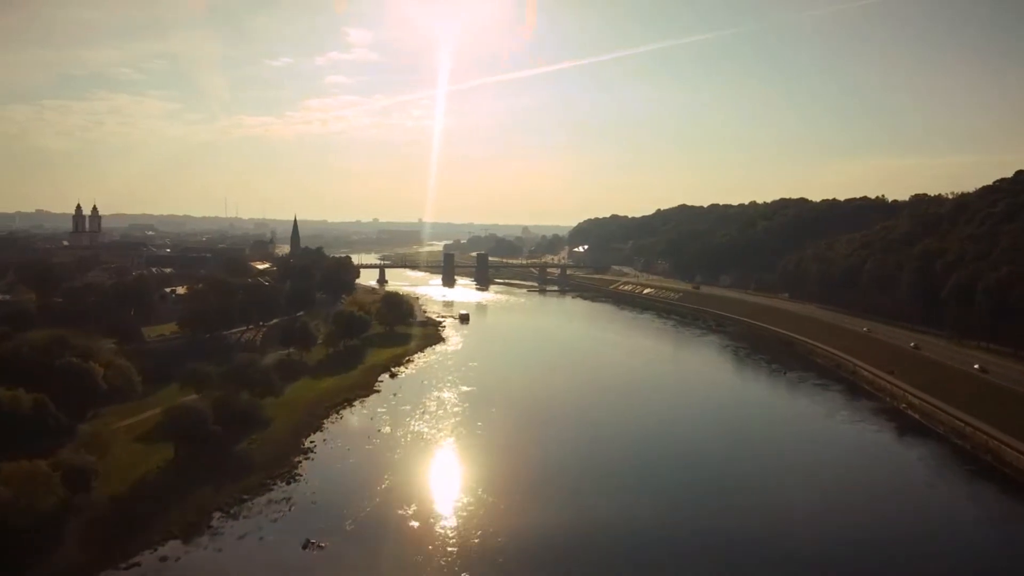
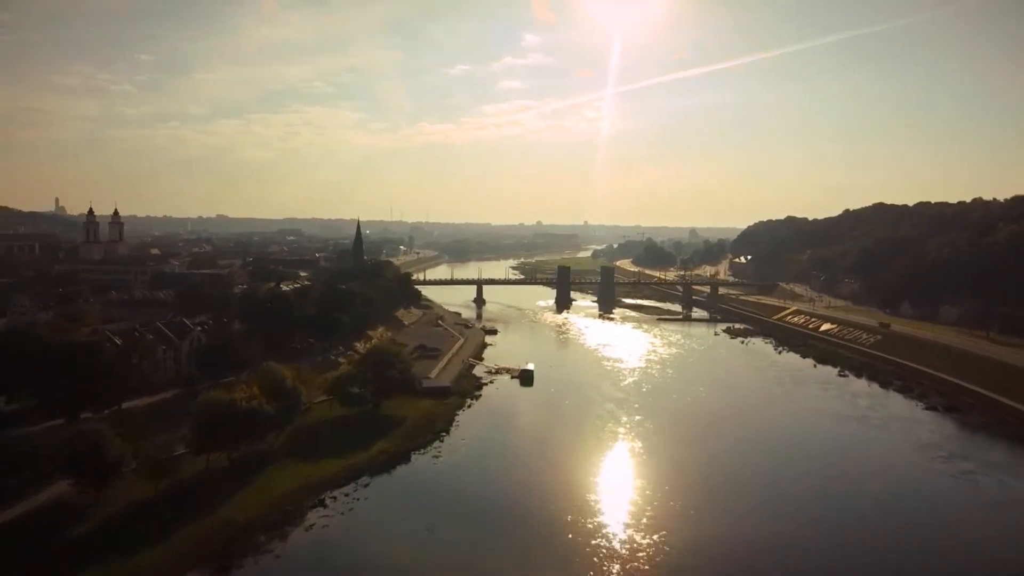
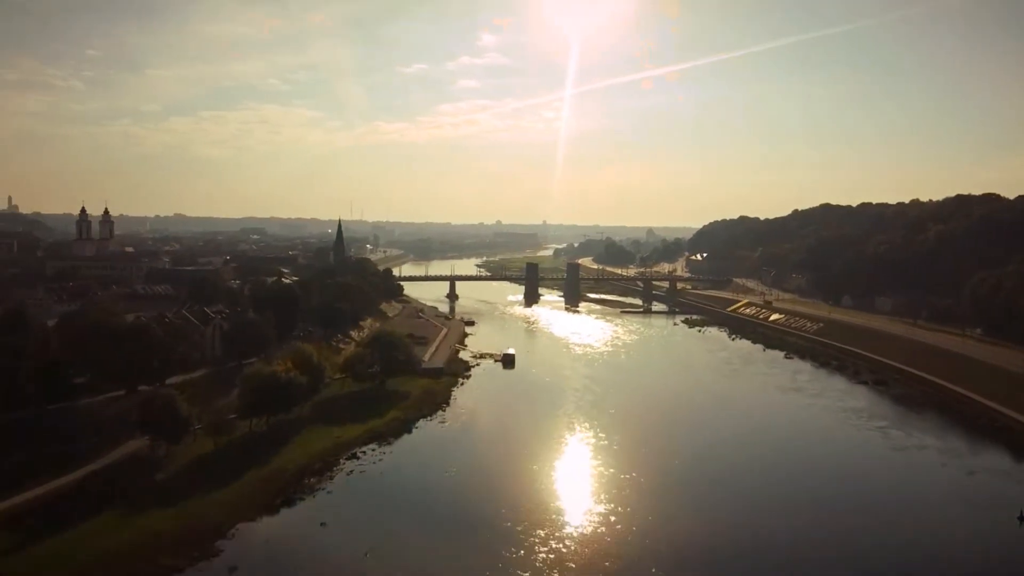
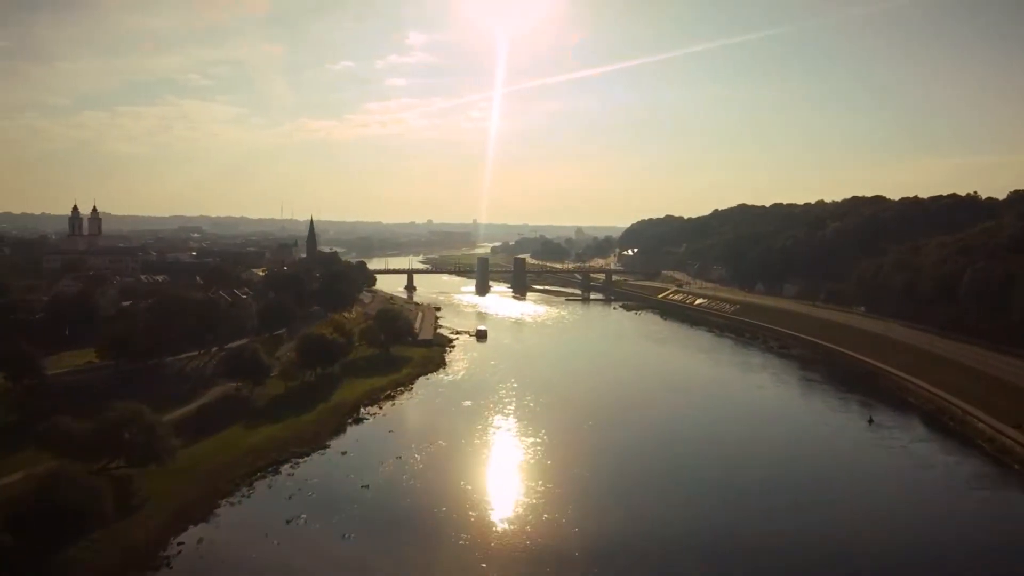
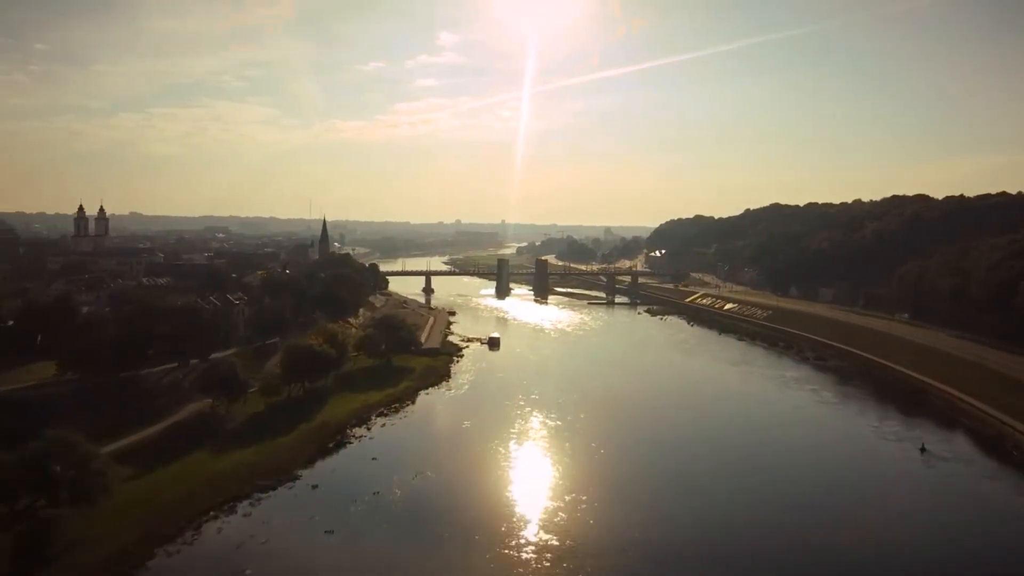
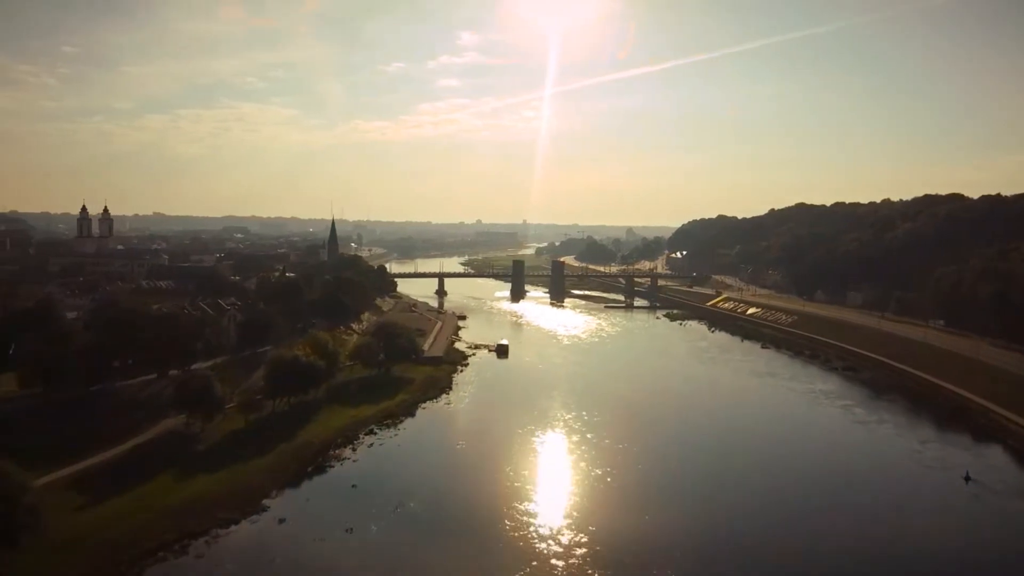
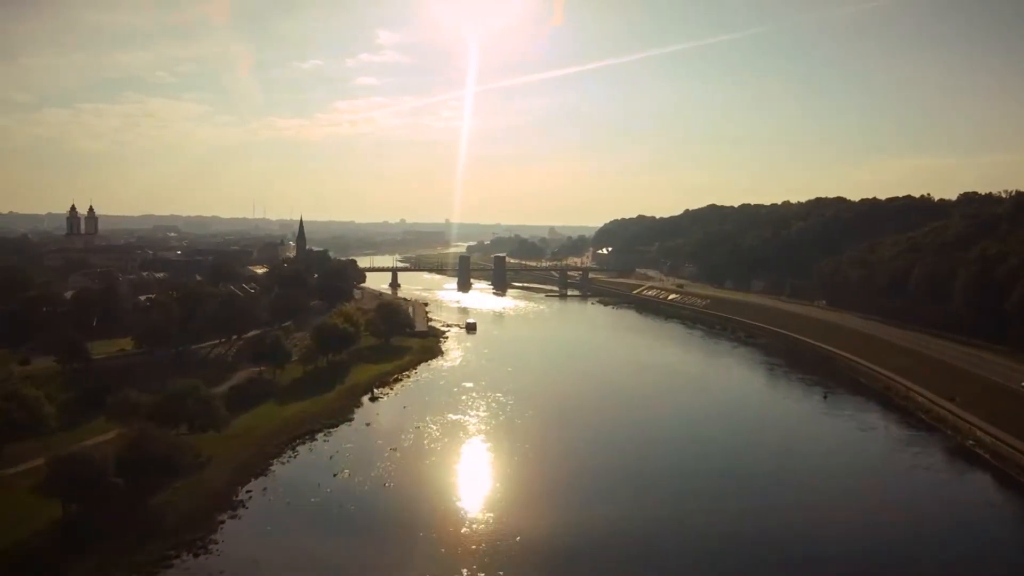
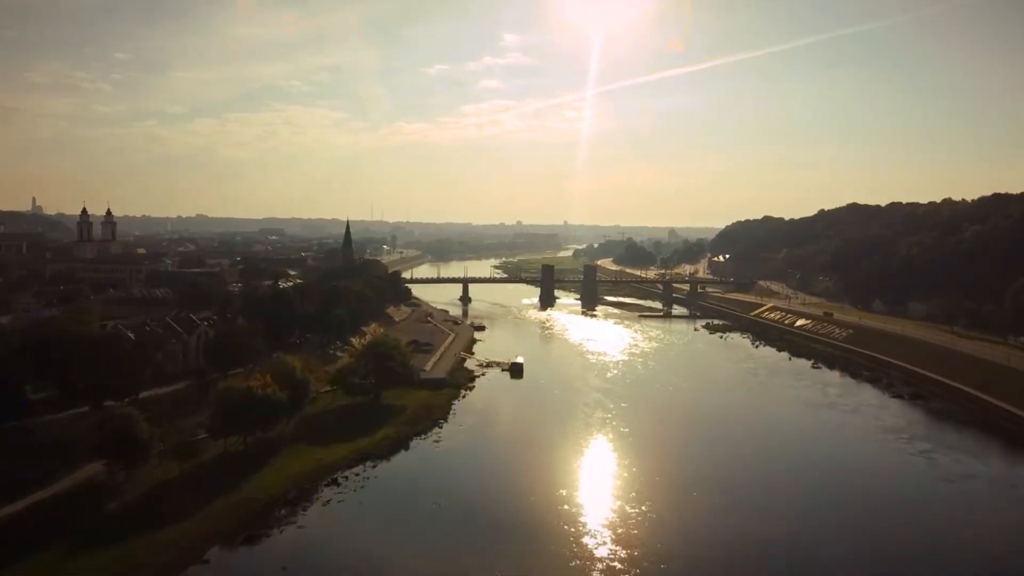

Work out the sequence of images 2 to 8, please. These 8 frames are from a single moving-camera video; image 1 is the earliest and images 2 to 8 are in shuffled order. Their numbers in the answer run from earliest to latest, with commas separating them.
7, 4, 5, 6, 3, 8, 2
